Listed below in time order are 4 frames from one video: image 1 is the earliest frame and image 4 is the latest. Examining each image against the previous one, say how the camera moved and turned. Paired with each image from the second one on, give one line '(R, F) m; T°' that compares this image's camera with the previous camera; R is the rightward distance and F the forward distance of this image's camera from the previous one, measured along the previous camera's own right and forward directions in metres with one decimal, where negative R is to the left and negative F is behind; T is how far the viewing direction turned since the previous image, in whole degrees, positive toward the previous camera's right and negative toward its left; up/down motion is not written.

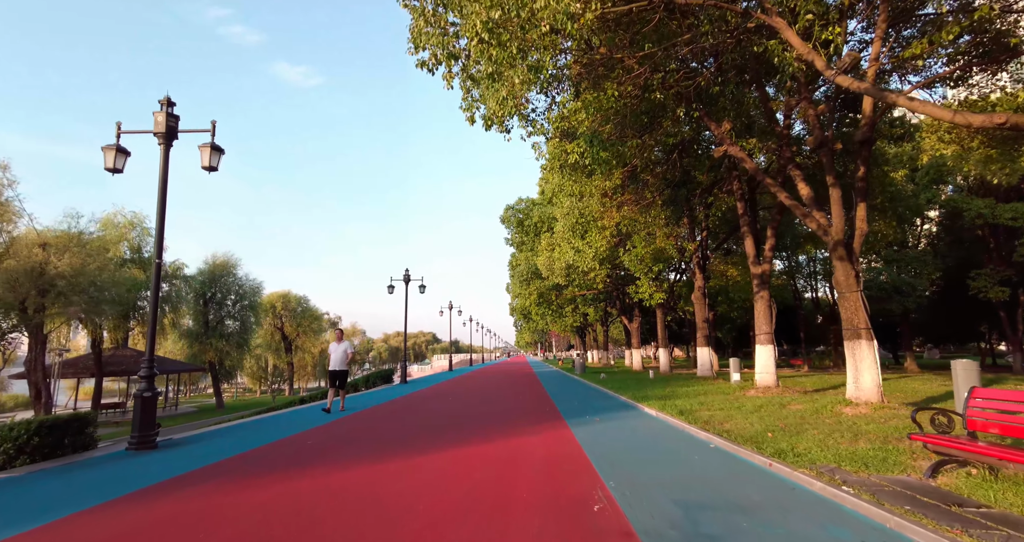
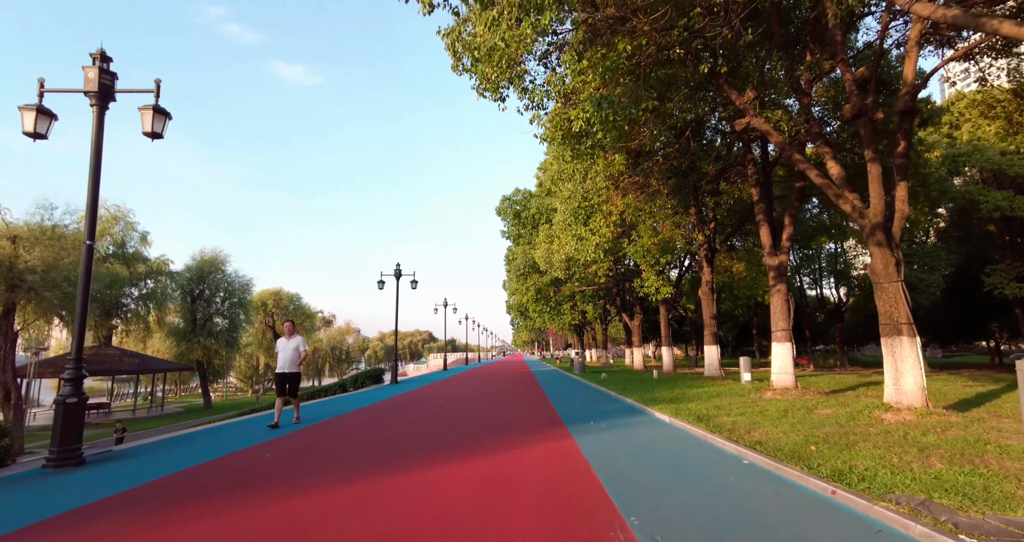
(0.0, +1.2) m; 0°
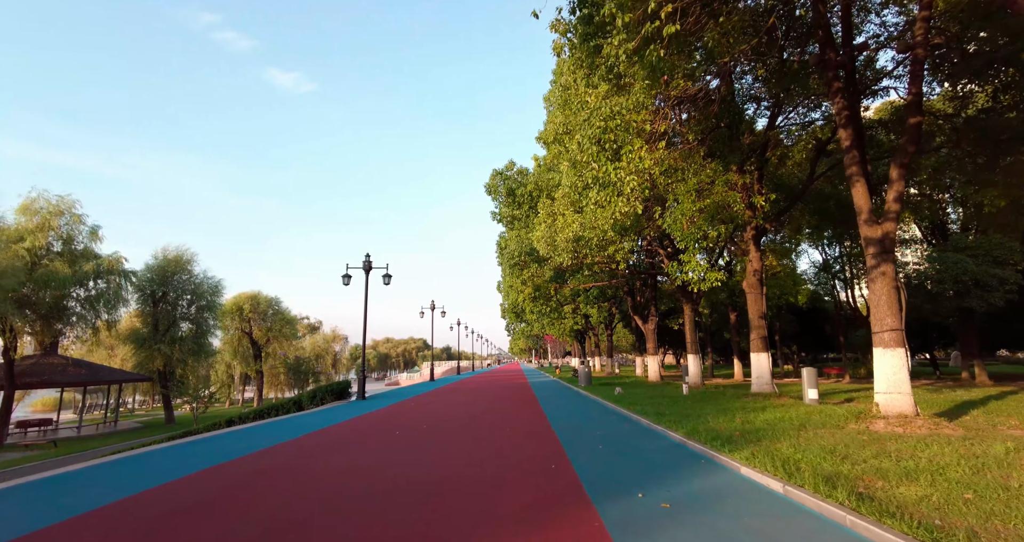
(+0.2, +4.3) m; 0°
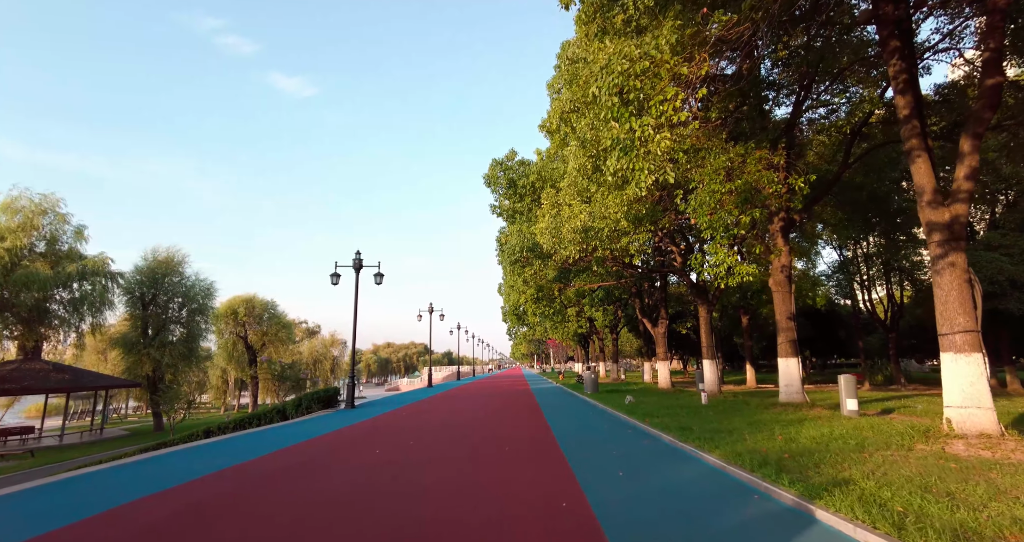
(0.0, +1.5) m; 0°
